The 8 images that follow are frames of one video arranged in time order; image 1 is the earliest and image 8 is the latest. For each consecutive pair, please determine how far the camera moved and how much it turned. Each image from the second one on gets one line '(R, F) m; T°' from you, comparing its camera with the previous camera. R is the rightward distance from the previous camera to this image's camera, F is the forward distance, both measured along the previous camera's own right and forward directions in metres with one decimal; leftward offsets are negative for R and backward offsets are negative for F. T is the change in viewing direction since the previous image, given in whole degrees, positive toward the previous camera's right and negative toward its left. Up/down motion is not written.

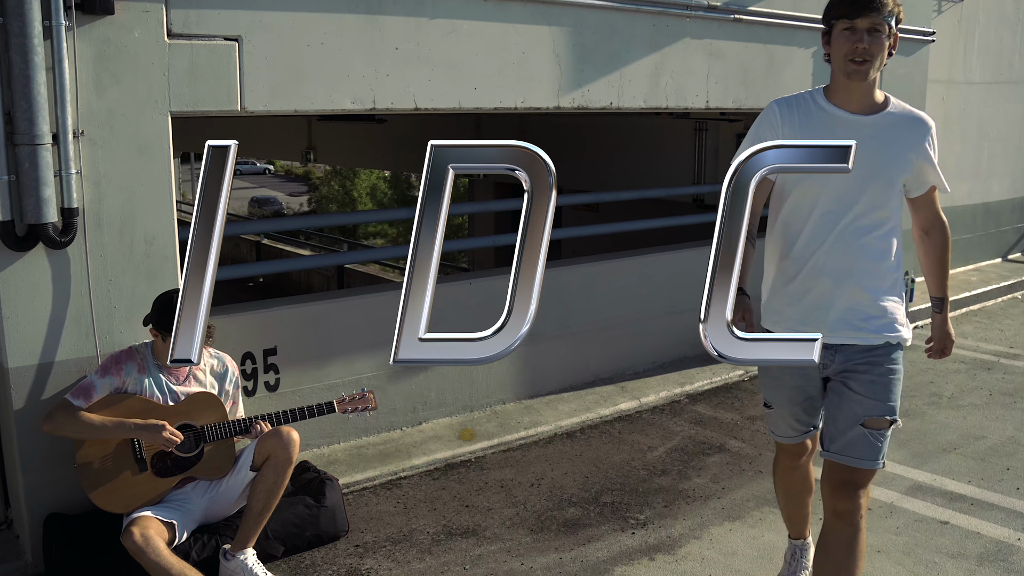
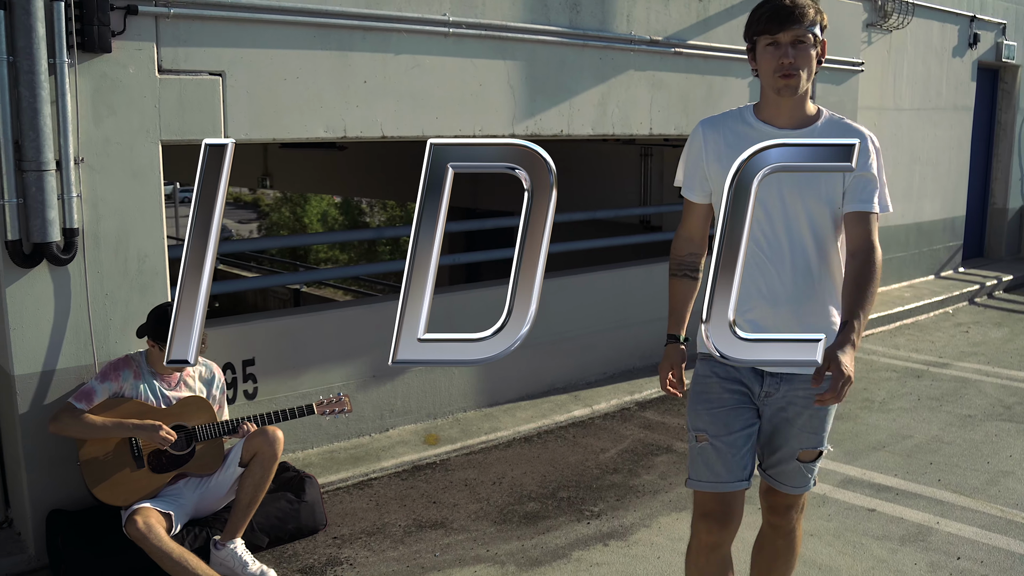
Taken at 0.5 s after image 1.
(0.0, -0.4) m; +2°
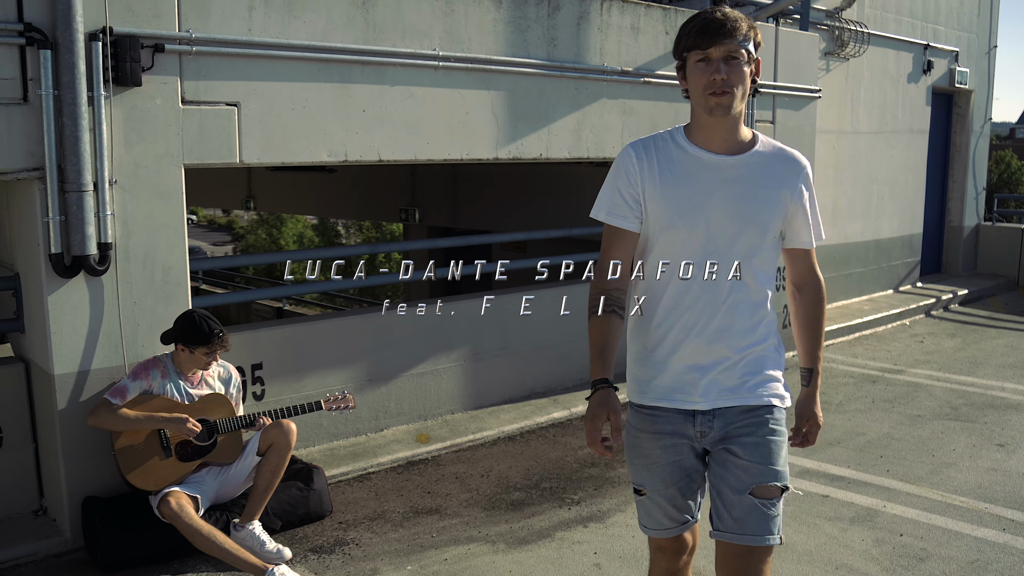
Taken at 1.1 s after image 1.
(0.0, -0.5) m; +1°
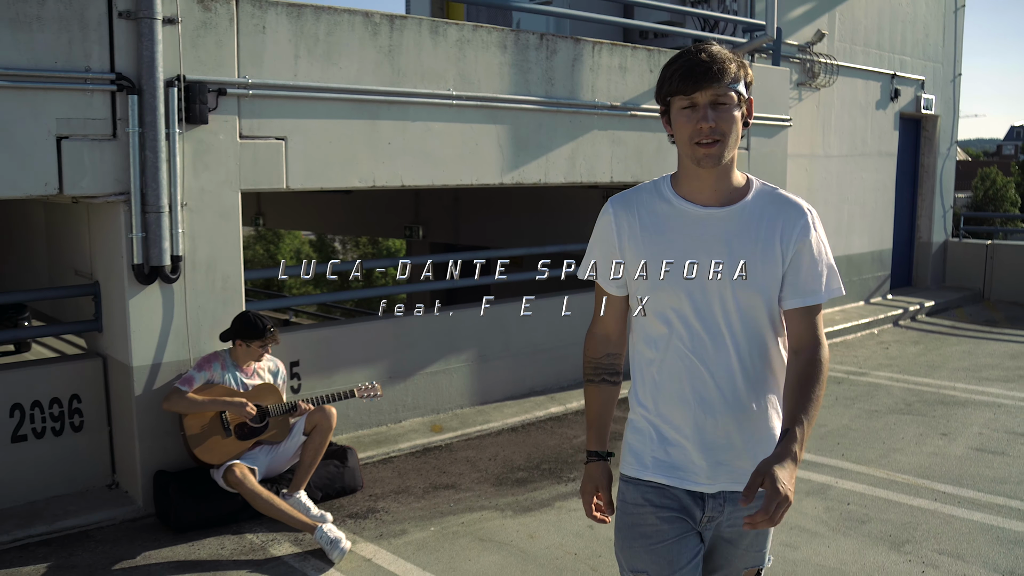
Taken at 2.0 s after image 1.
(-0.1, -0.8) m; 0°
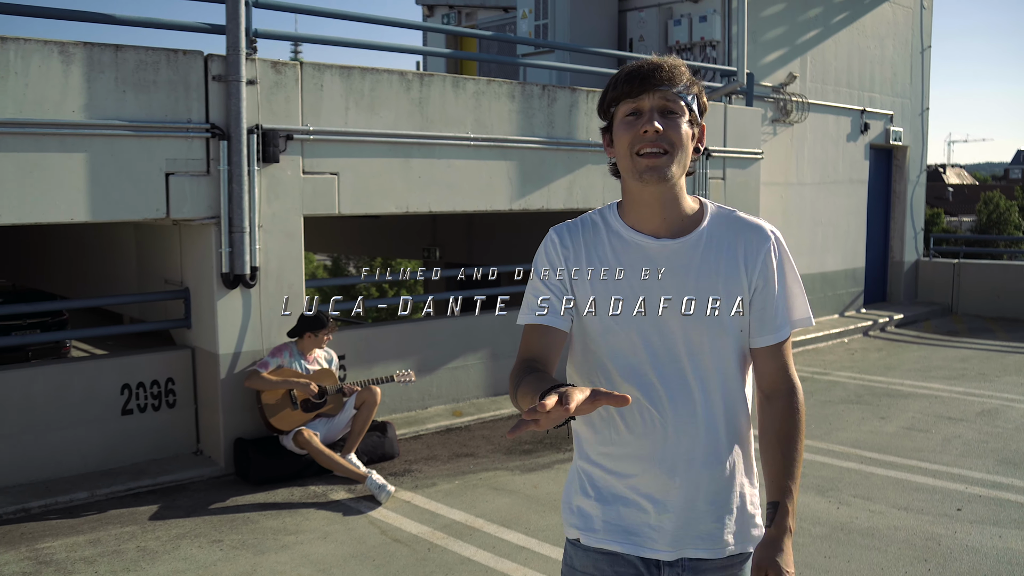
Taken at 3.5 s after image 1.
(0.0, -1.4) m; 0°
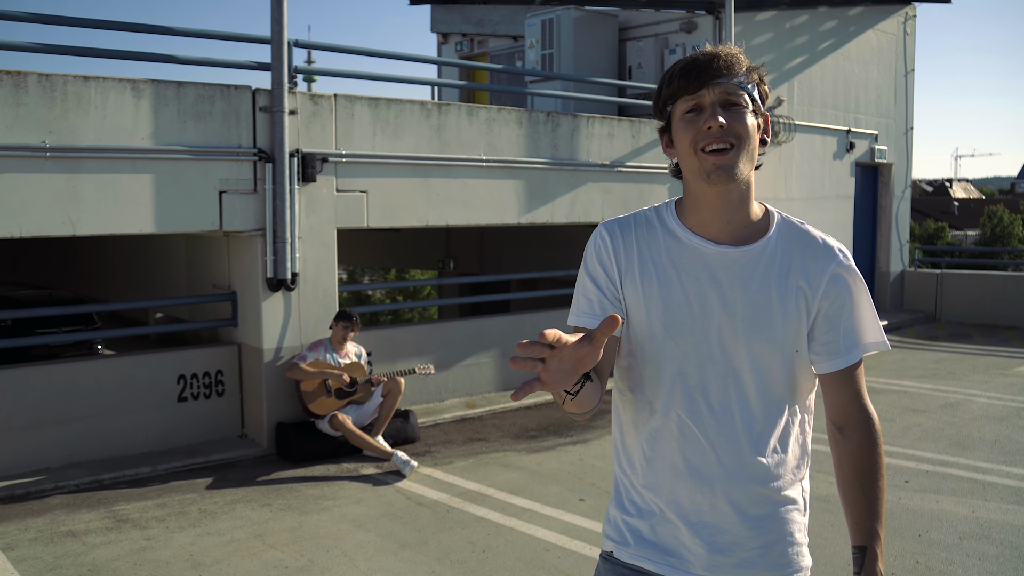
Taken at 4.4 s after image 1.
(0.0, -0.9) m; 0°
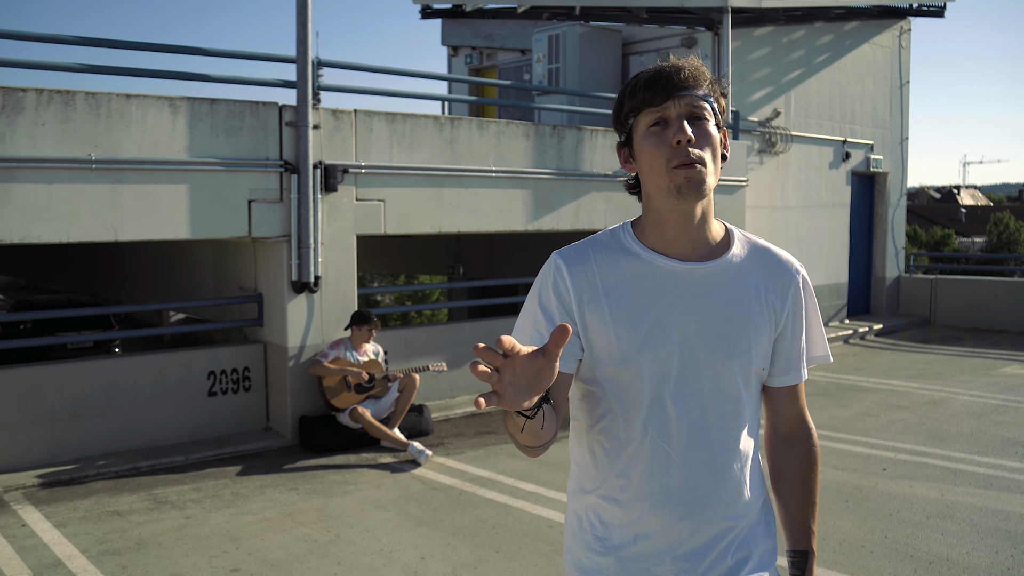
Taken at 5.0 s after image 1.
(0.0, -0.6) m; 0°
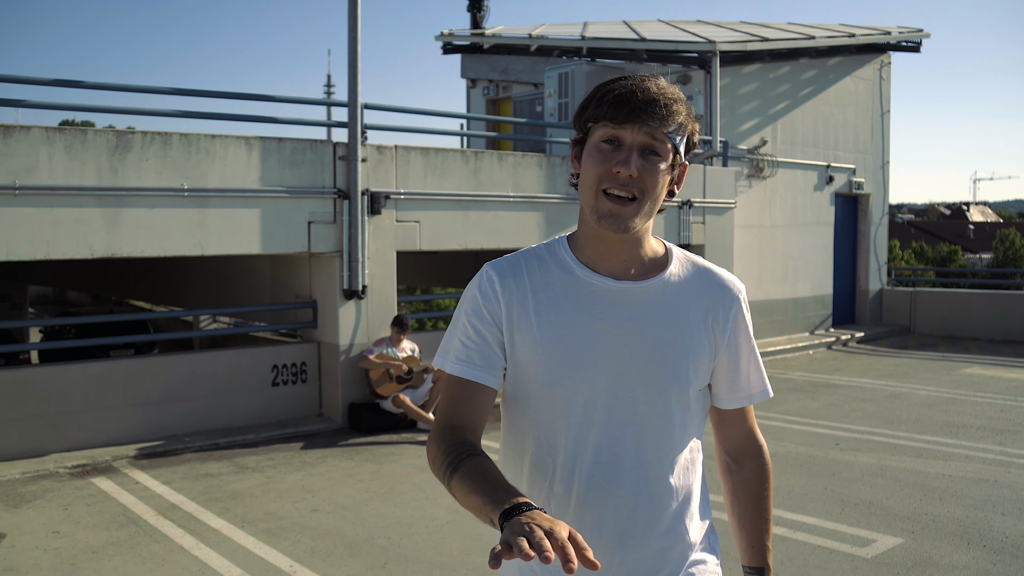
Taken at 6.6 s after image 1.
(0.0, -1.5) m; -1°
